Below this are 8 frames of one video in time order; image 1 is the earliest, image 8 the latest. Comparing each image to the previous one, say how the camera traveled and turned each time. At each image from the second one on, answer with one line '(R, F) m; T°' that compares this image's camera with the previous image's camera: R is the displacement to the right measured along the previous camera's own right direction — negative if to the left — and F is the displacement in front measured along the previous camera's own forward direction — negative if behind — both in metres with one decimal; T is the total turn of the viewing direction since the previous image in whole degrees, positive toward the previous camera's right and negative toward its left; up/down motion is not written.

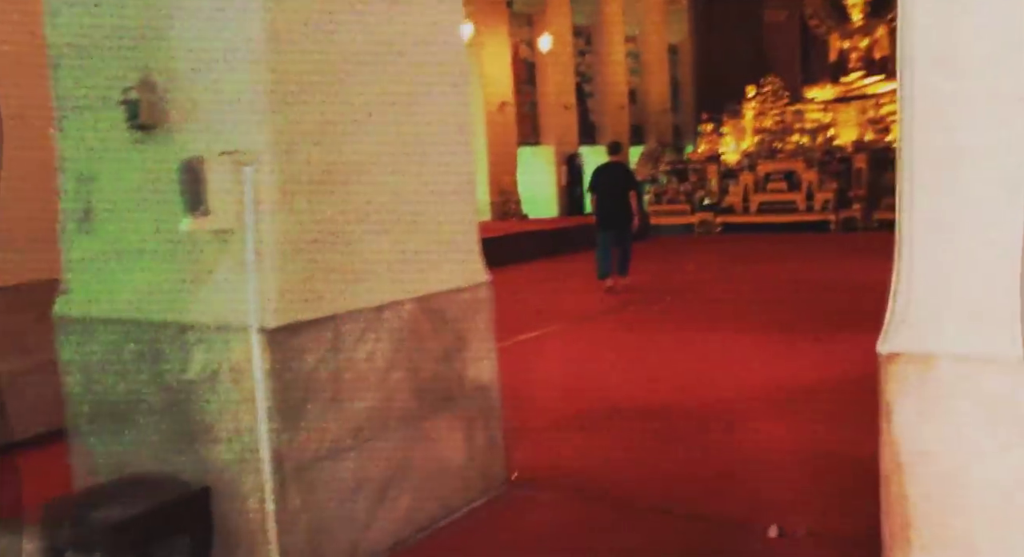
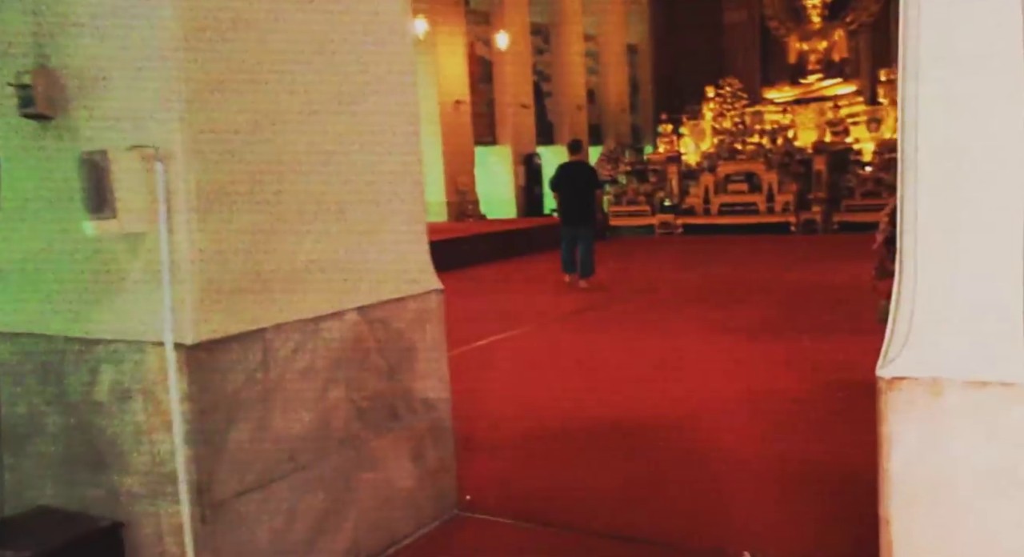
(0.0, +0.3) m; +2°
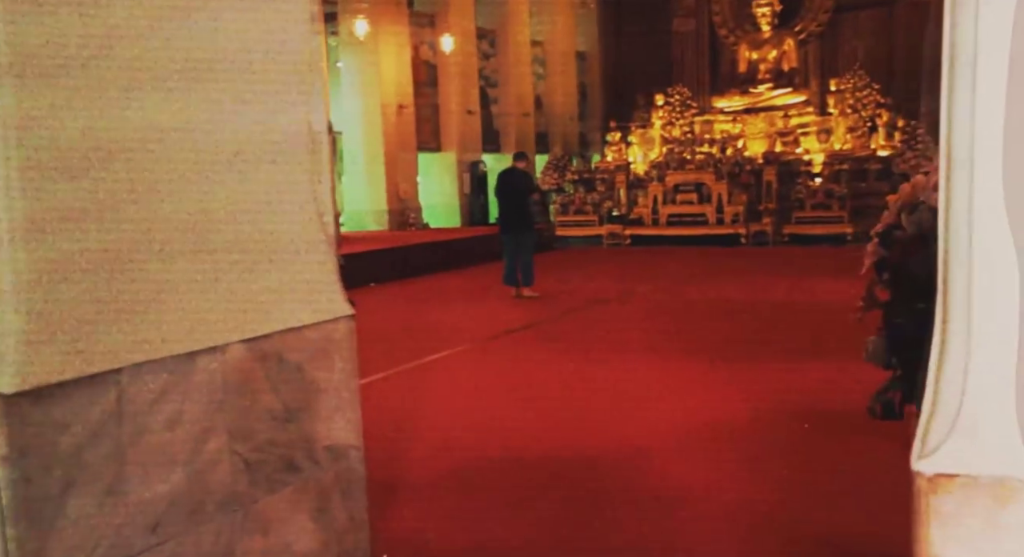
(+0.1, +0.5) m; +3°
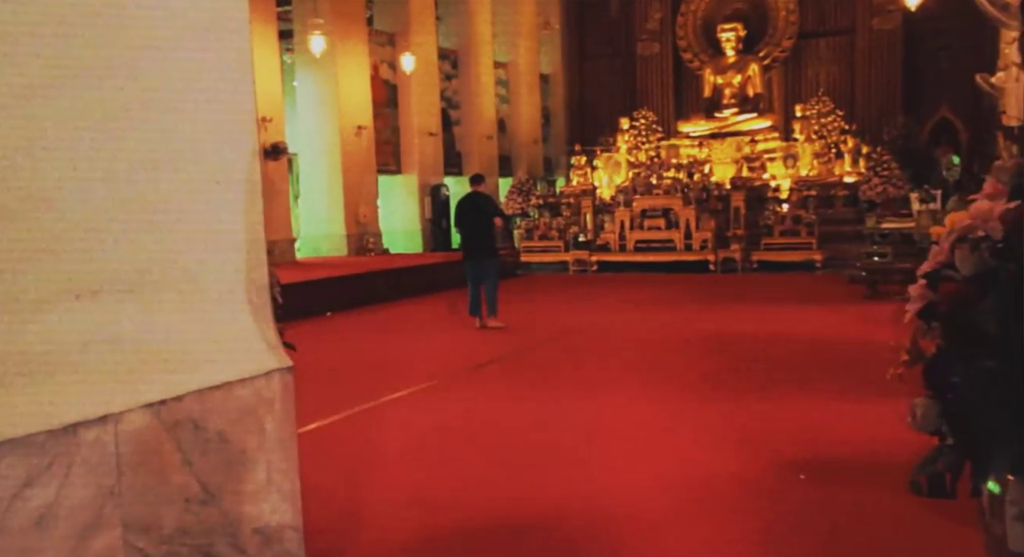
(0.0, +0.4) m; +2°
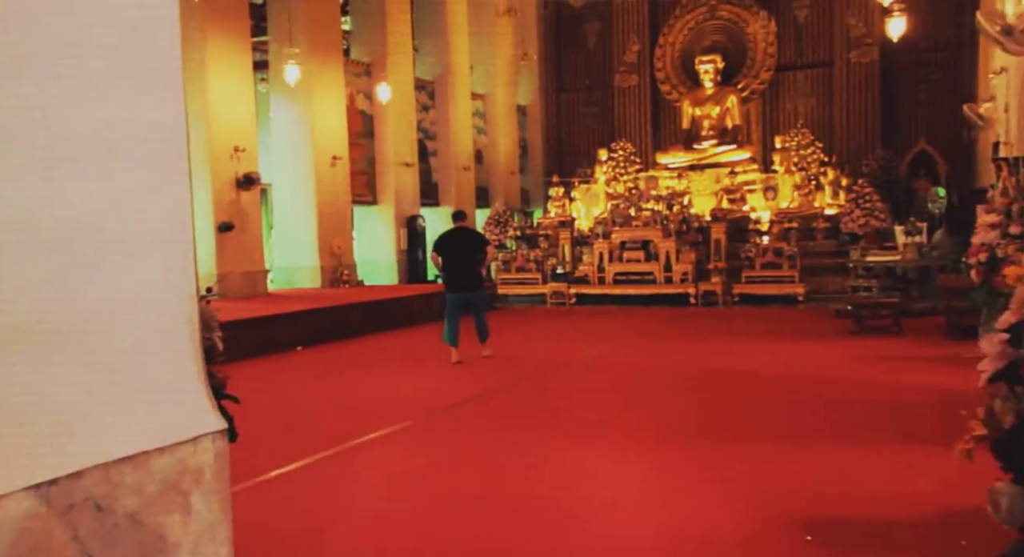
(0.0, +0.3) m; +1°
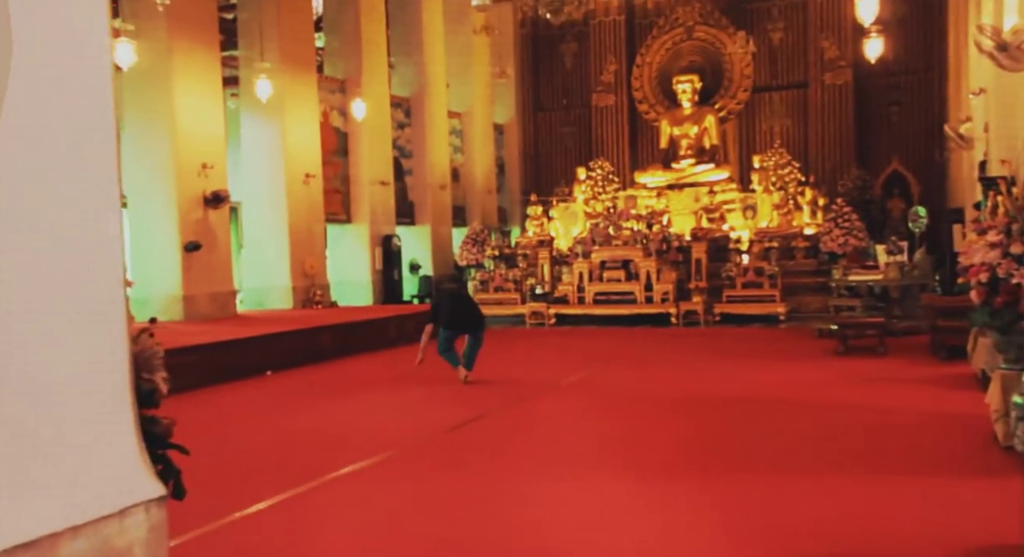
(0.0, +0.2) m; +1°
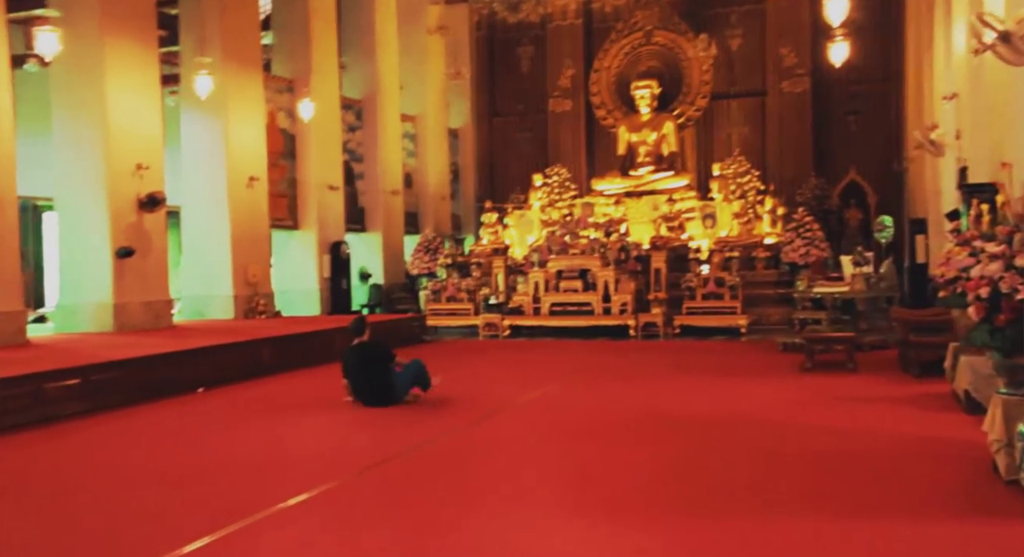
(0.0, +0.5) m; +3°
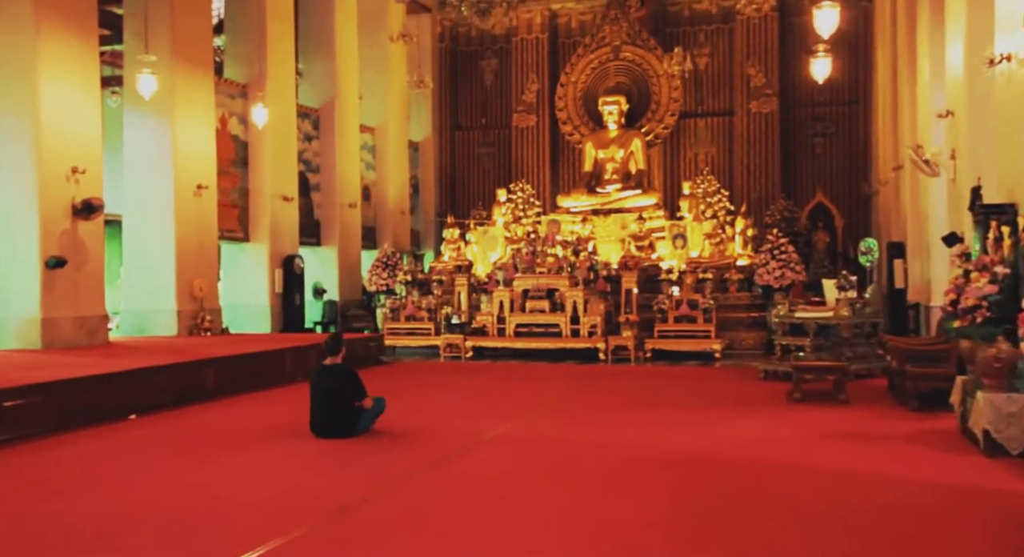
(-0.1, +0.7) m; +3°
